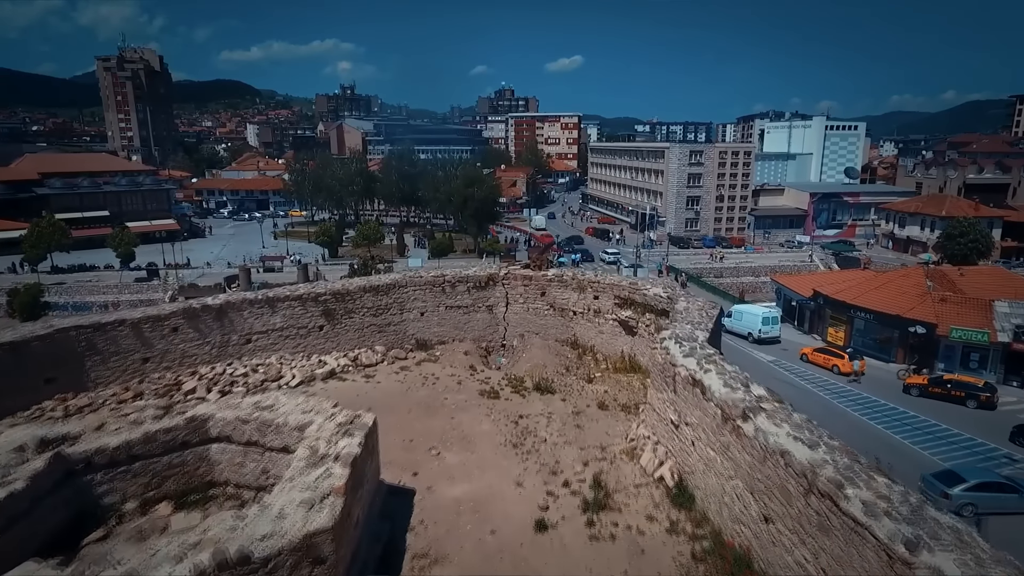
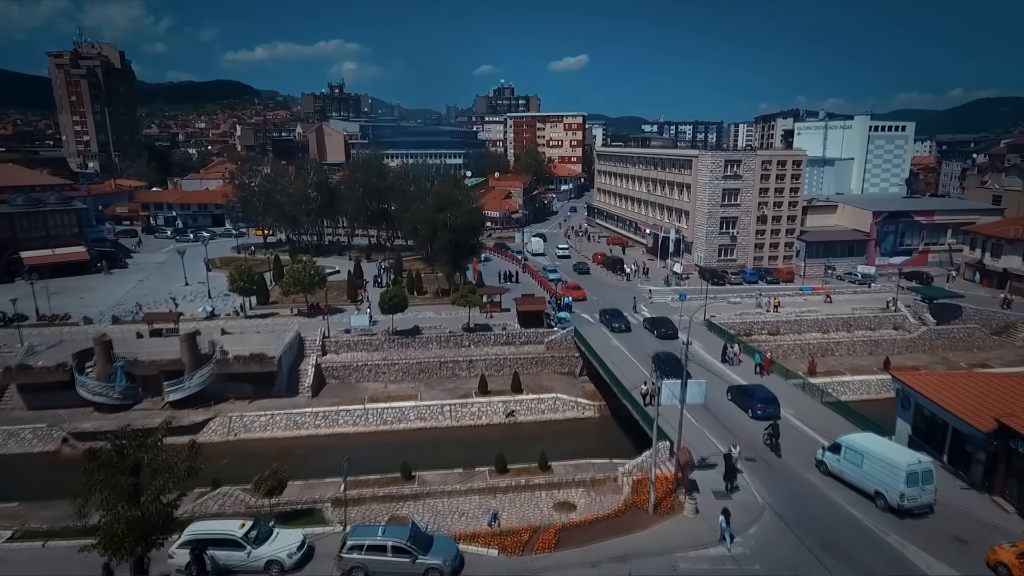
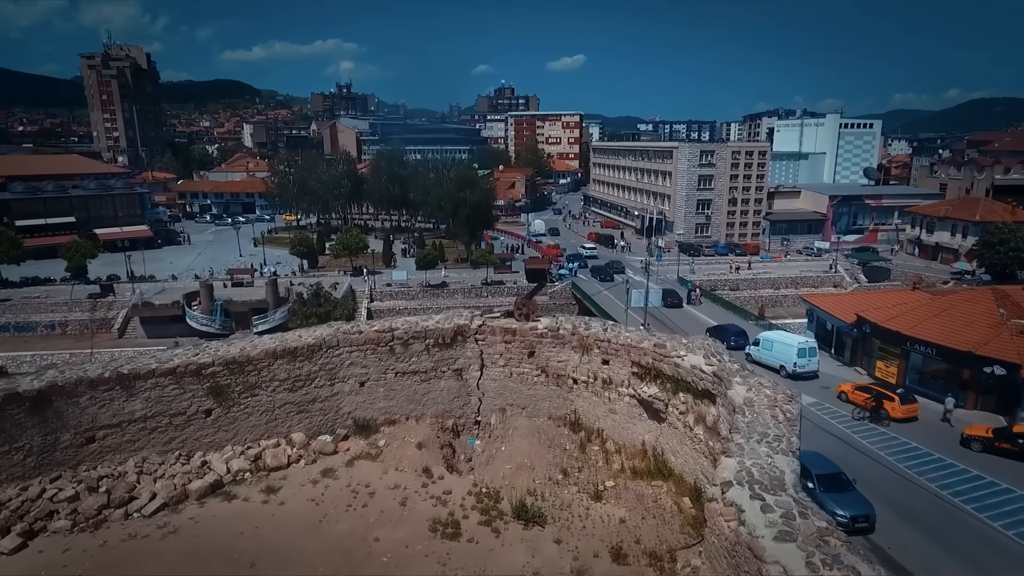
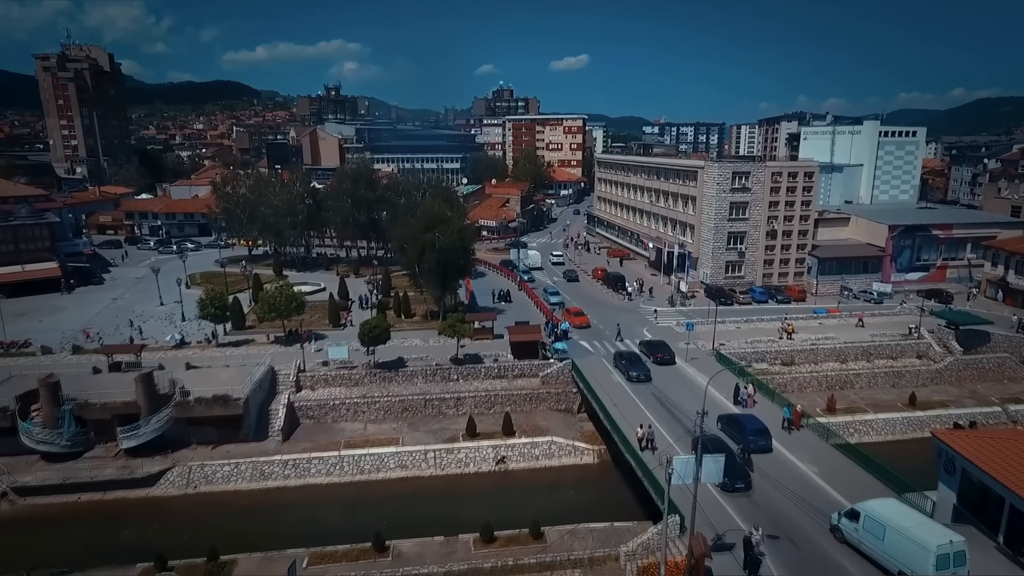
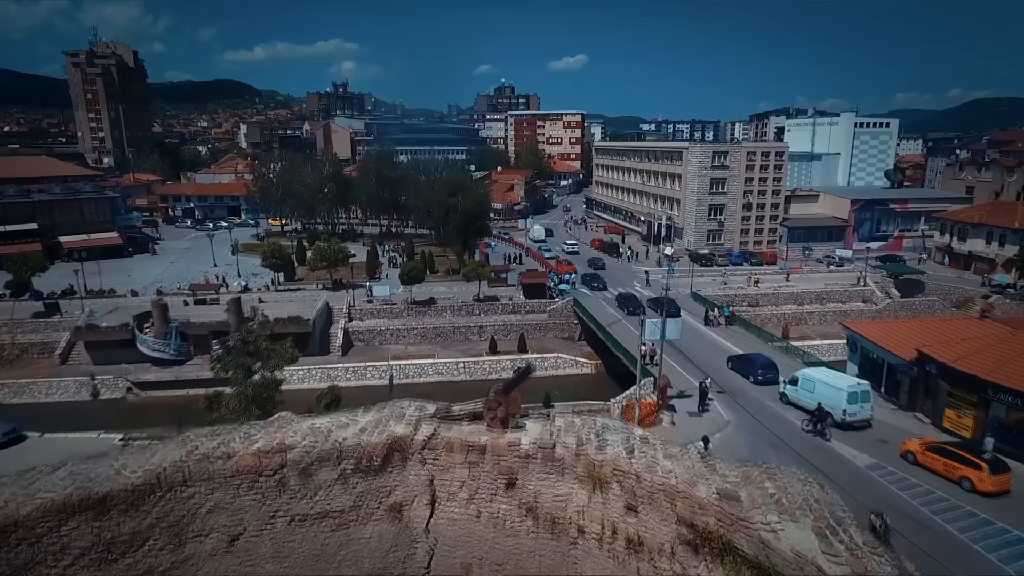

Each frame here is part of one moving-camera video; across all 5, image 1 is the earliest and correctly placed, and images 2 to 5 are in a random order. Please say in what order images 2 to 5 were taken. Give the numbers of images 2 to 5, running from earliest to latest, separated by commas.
3, 5, 2, 4
